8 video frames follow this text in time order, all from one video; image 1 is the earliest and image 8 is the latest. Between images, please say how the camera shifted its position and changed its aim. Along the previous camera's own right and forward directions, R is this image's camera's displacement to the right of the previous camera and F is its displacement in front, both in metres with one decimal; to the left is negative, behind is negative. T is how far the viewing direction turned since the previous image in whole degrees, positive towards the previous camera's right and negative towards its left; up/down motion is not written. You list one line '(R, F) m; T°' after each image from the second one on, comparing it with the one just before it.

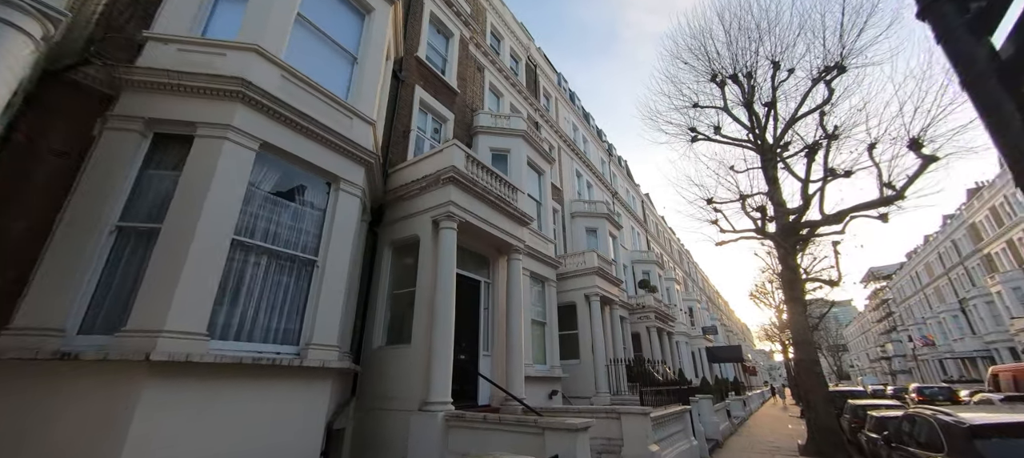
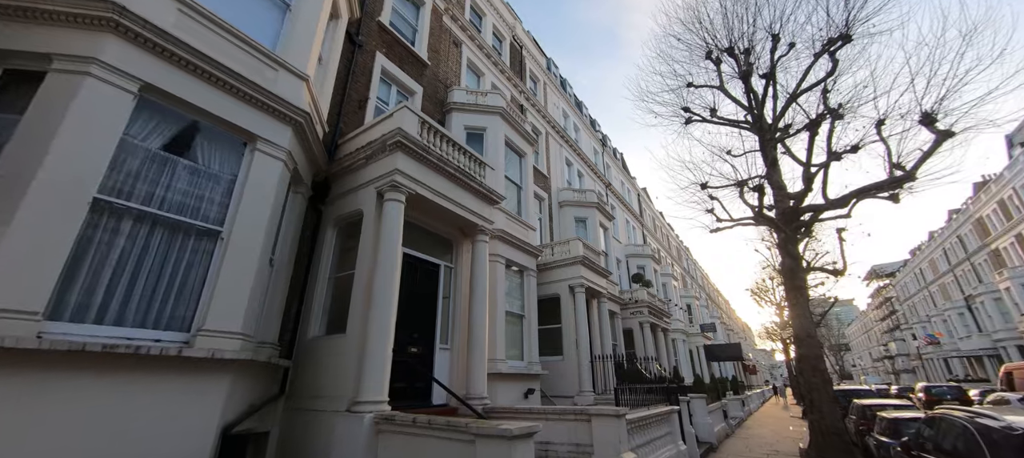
(+0.7, +1.0) m; 0°
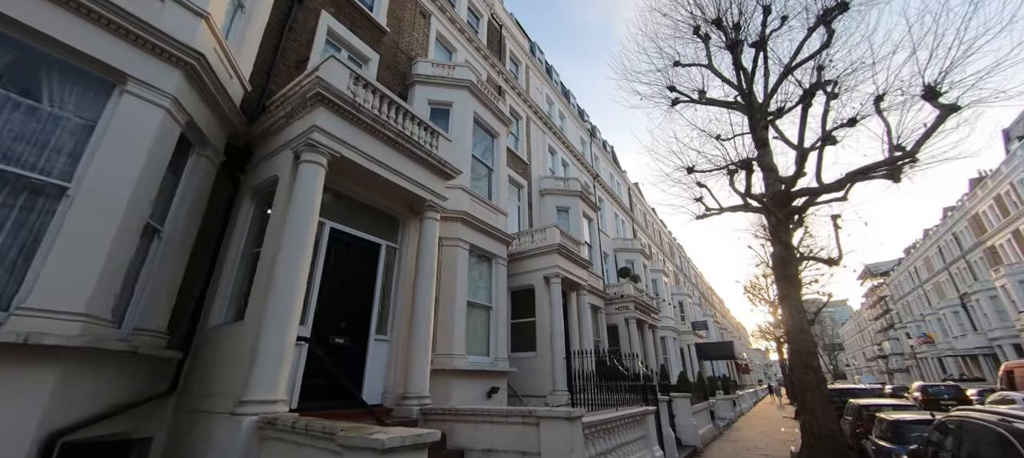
(+0.8, +0.9) m; +1°
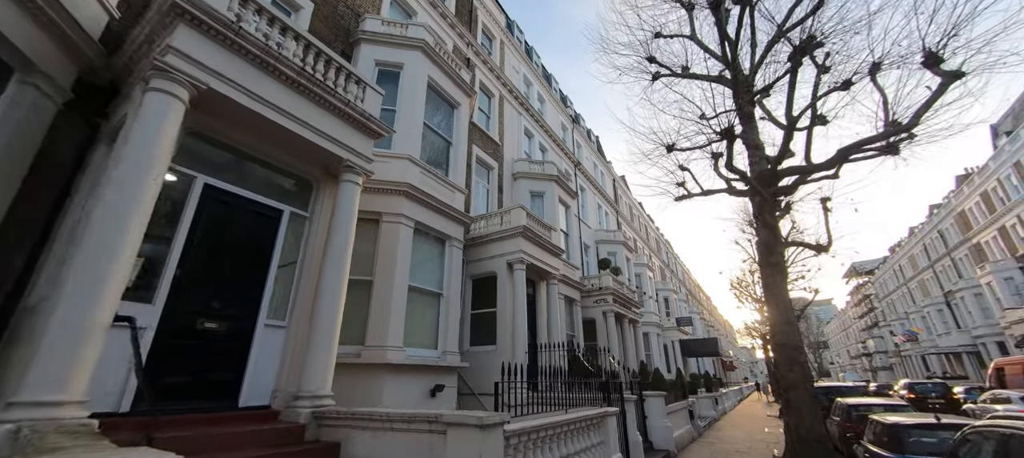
(+0.8, +1.1) m; +1°
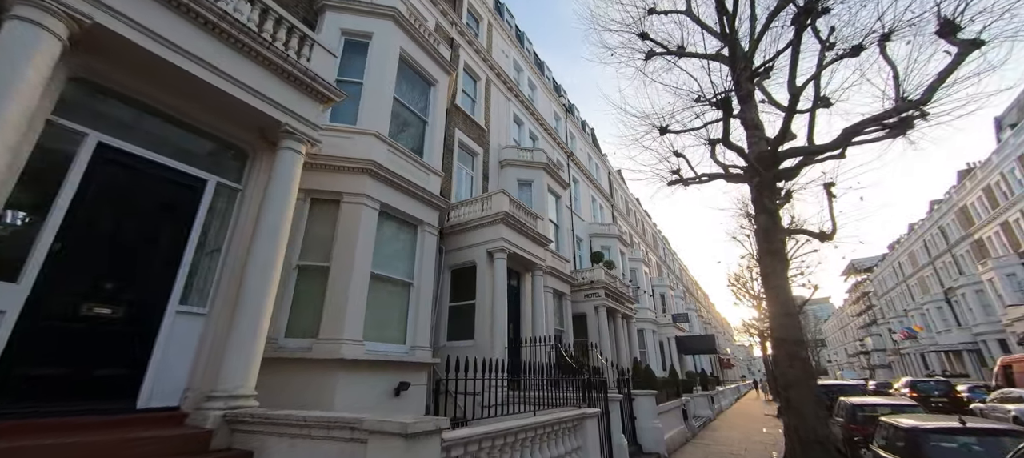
(+0.4, +0.7) m; 0°
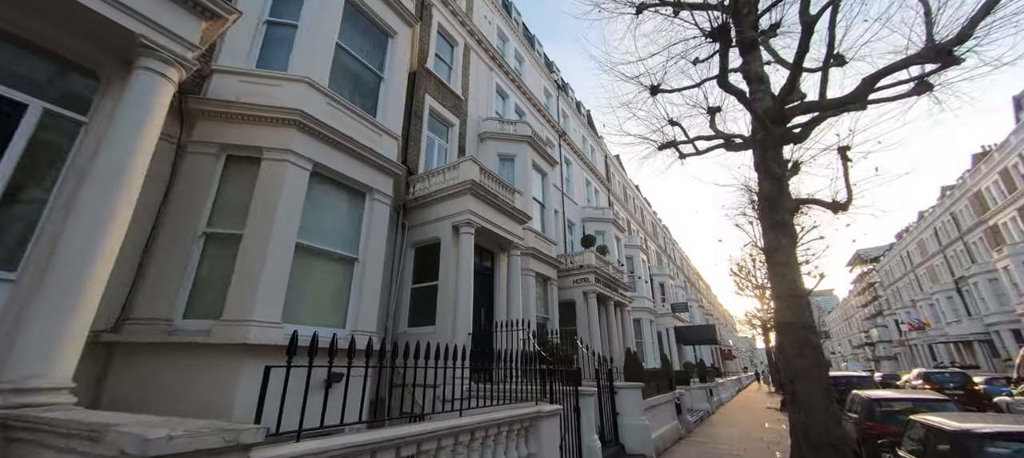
(+0.7, +1.1) m; 0°
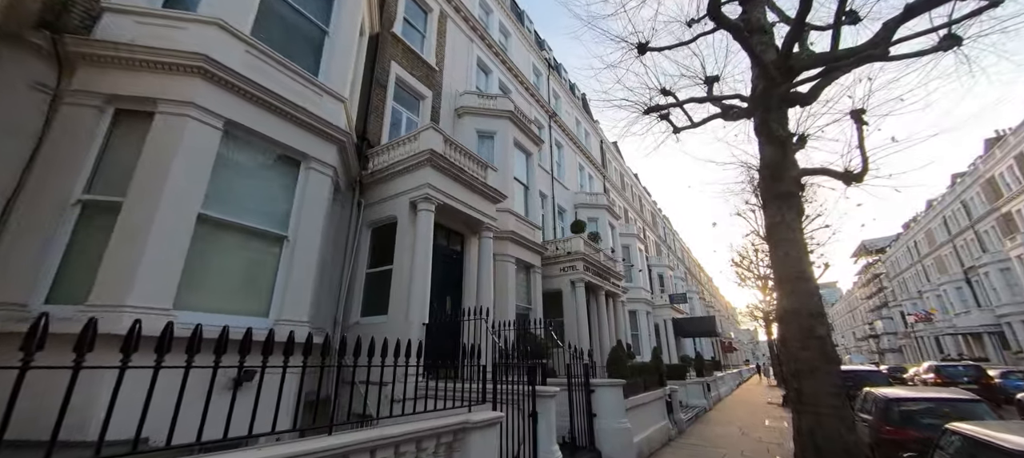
(+0.7, +1.0) m; 0°
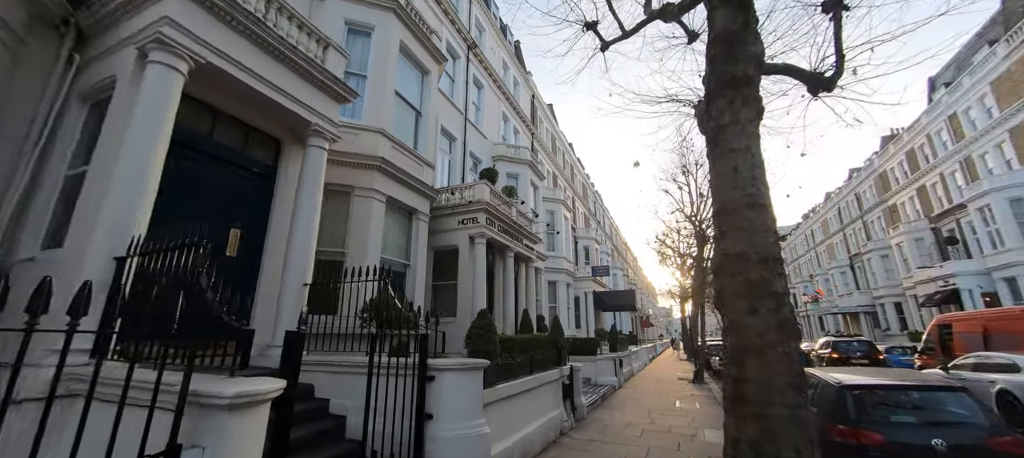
(+1.4, +2.5) m; +9°
